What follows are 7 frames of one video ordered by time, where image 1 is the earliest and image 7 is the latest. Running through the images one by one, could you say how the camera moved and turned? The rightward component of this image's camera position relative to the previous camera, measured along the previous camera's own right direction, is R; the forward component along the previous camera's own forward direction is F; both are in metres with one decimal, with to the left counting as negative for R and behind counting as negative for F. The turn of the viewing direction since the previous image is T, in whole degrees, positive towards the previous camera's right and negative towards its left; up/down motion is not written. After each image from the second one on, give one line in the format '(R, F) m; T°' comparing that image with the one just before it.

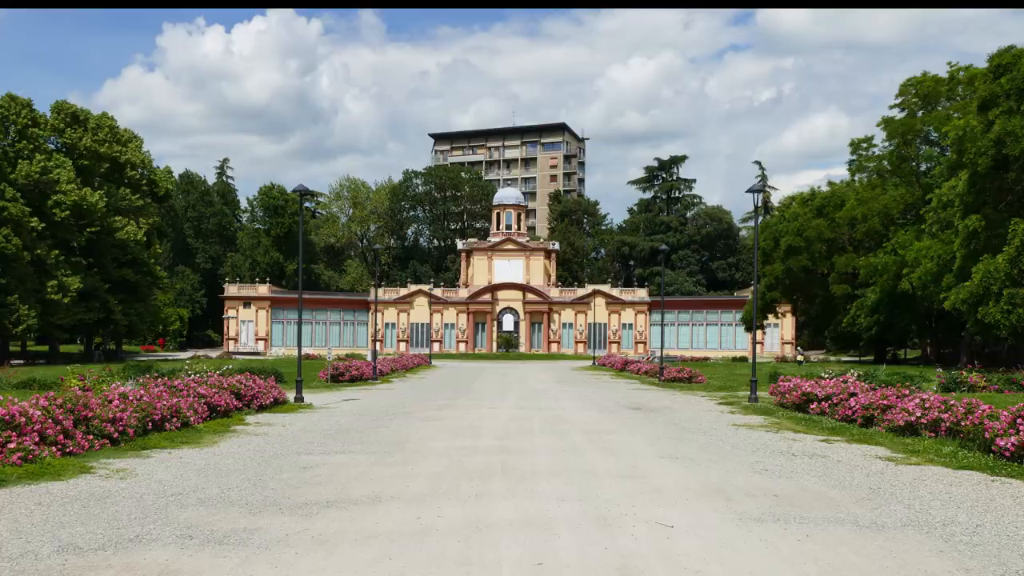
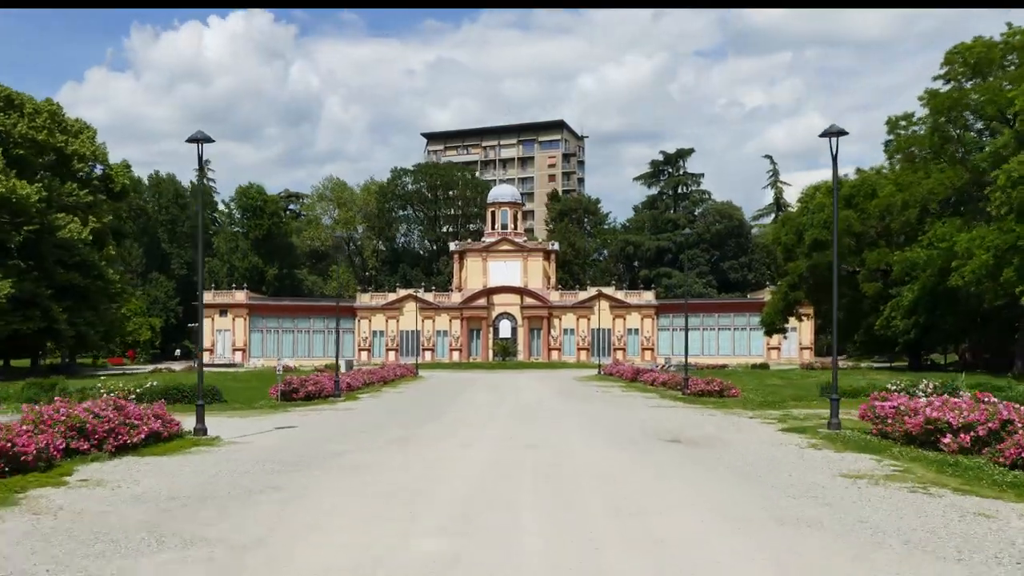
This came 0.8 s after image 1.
(+0.3, +5.5) m; 0°
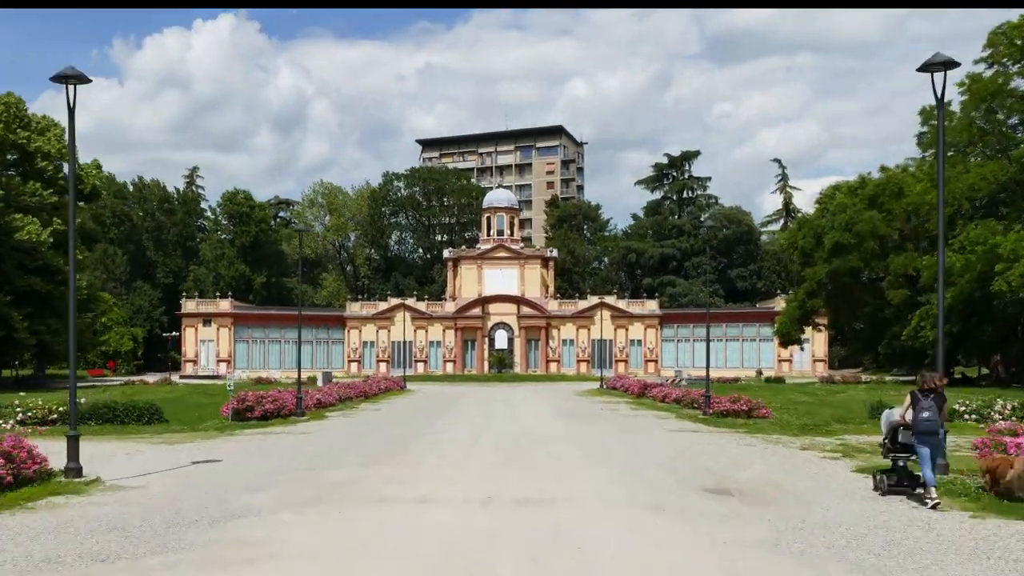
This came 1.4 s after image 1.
(+0.2, +3.7) m; 0°
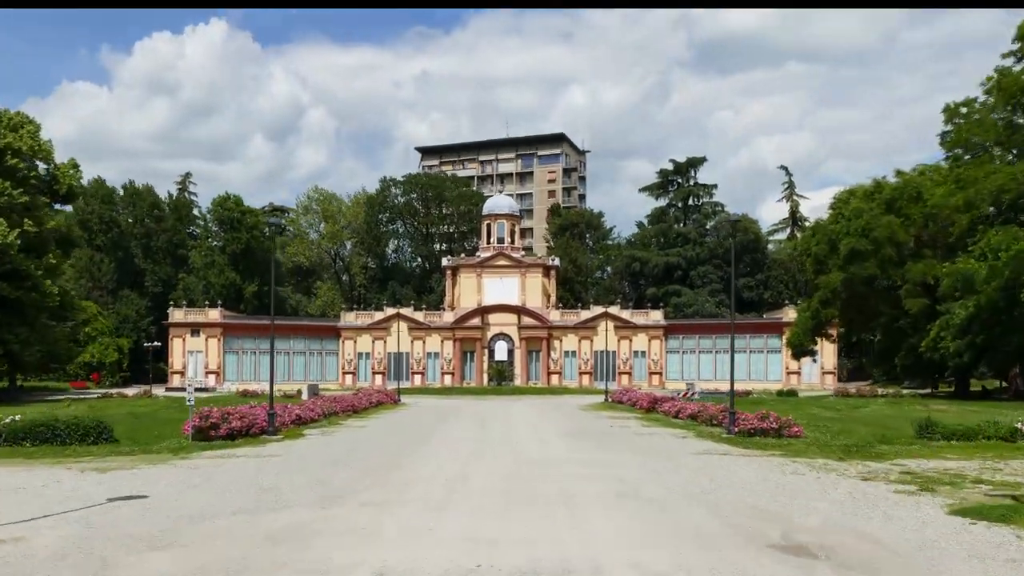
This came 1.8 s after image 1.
(0.0, +2.4) m; 0°
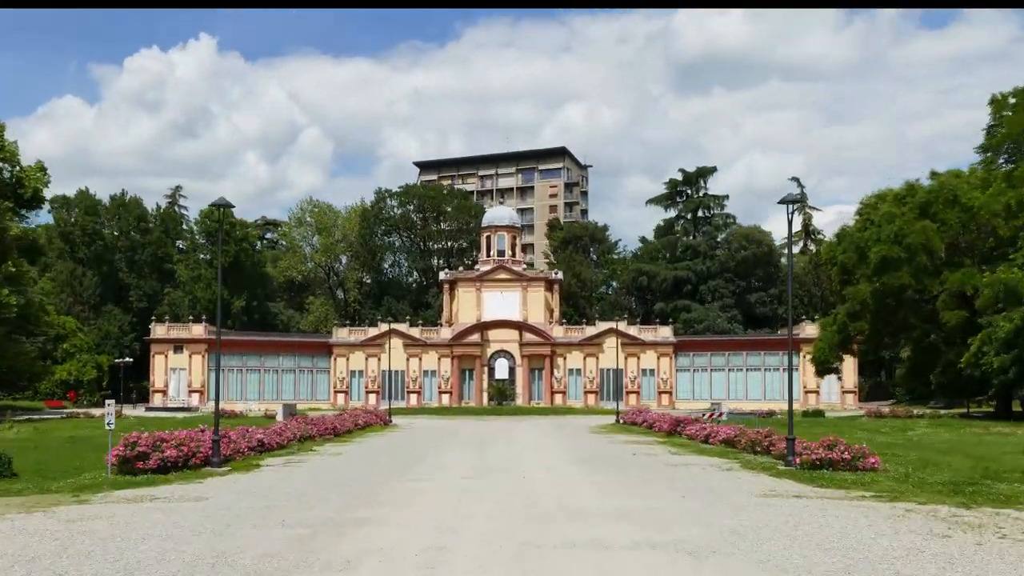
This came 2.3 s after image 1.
(-0.1, +3.8) m; 0°
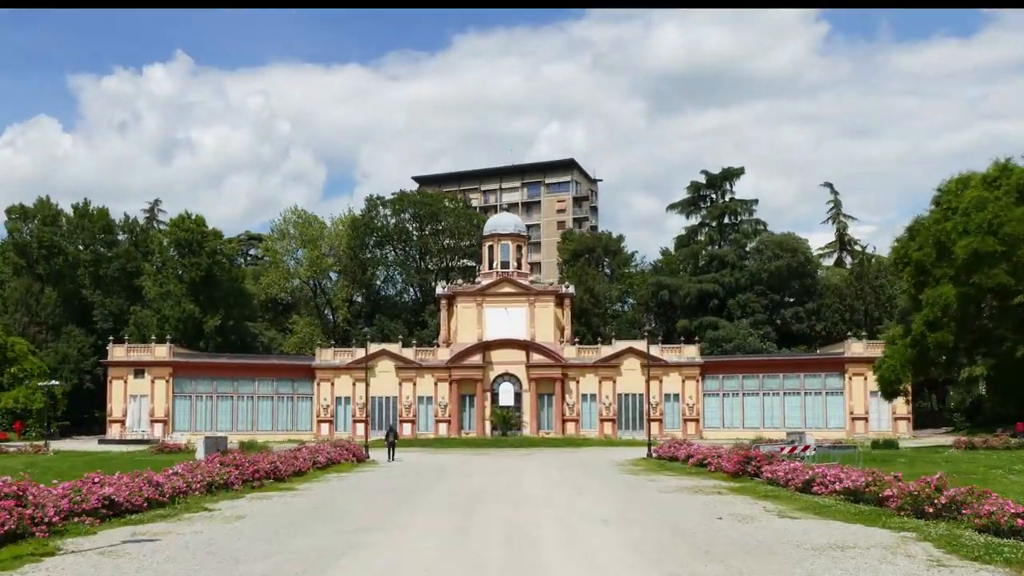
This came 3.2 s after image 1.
(0.0, +7.8) m; 0°
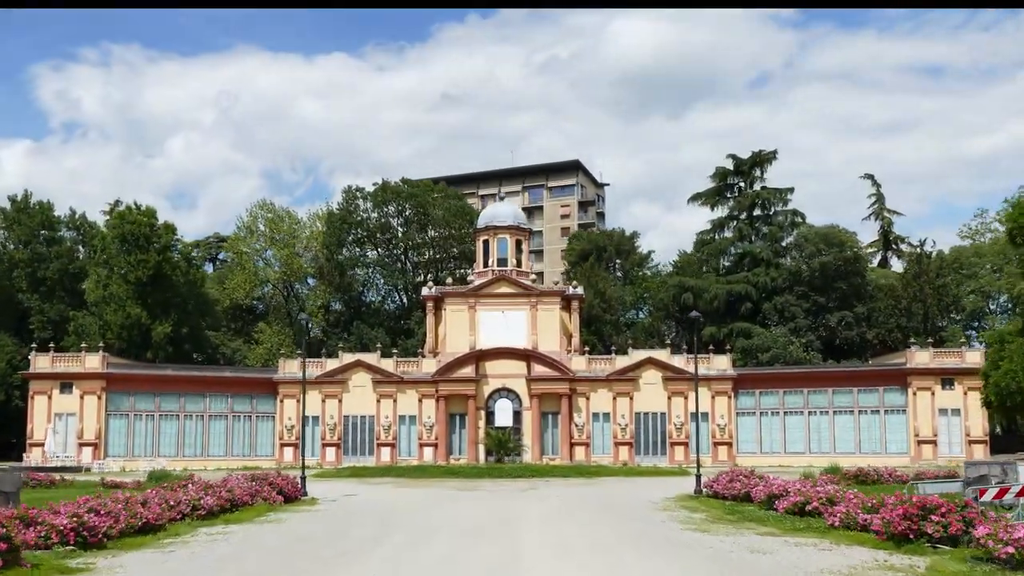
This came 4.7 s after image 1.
(+0.2, +9.3) m; 0°
